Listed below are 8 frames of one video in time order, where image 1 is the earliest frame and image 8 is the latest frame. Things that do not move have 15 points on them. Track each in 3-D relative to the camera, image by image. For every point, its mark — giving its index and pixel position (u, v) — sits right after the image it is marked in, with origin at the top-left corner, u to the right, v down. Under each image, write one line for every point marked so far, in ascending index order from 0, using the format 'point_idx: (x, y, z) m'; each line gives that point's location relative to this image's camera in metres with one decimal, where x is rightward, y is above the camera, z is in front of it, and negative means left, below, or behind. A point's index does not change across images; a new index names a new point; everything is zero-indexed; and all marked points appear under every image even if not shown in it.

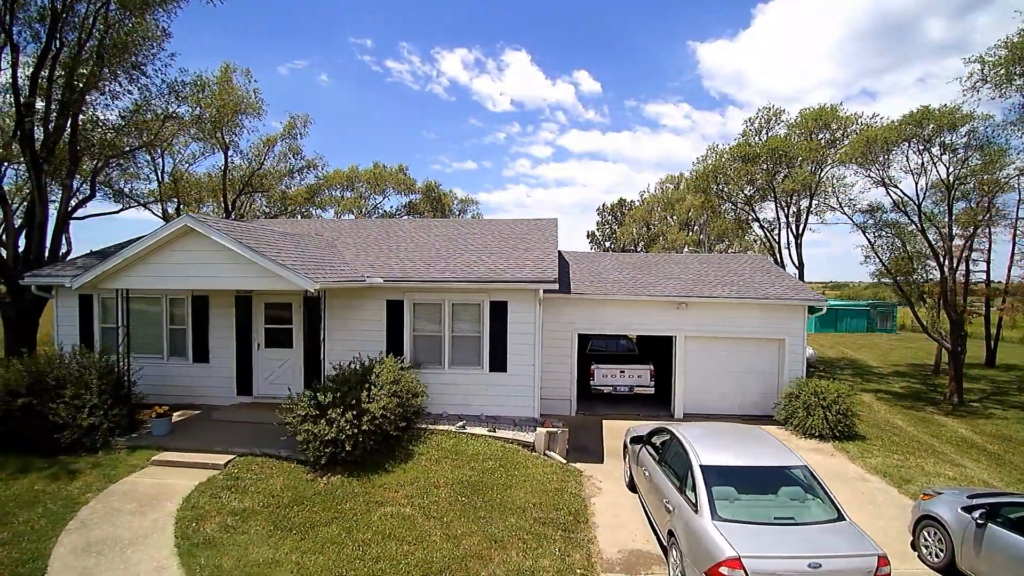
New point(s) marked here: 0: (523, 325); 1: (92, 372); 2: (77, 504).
0: (+0.3, -0.7, +9.3) m
1: (-7.4, -1.5, +8.2) m
2: (-5.9, -2.9, +6.3) m
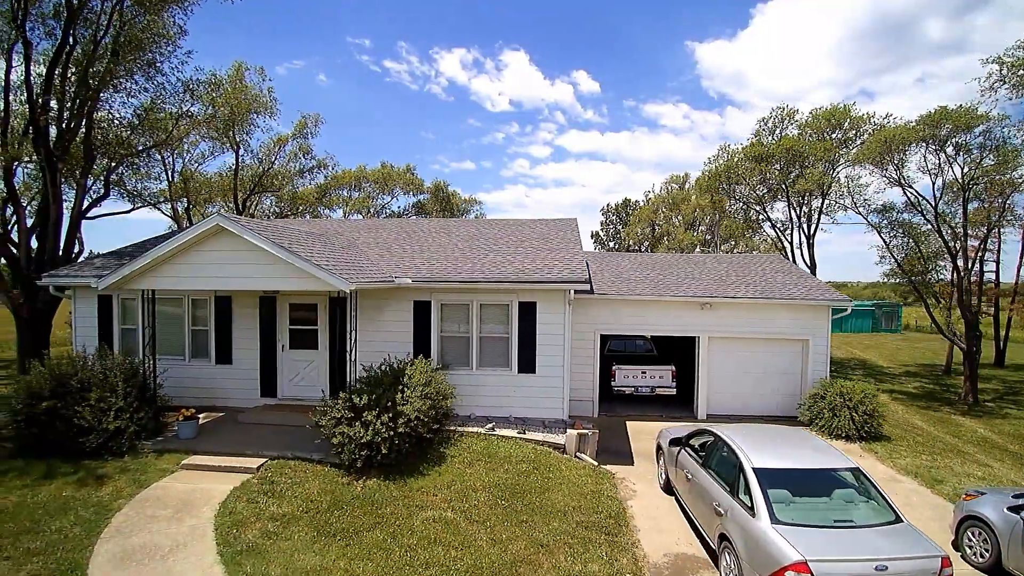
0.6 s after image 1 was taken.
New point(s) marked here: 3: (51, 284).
0: (+0.8, -0.7, +9.2) m
1: (-6.8, -1.5, +8.0) m
2: (-5.3, -3.0, +6.2) m
3: (-9.7, +0.1, +9.9) m
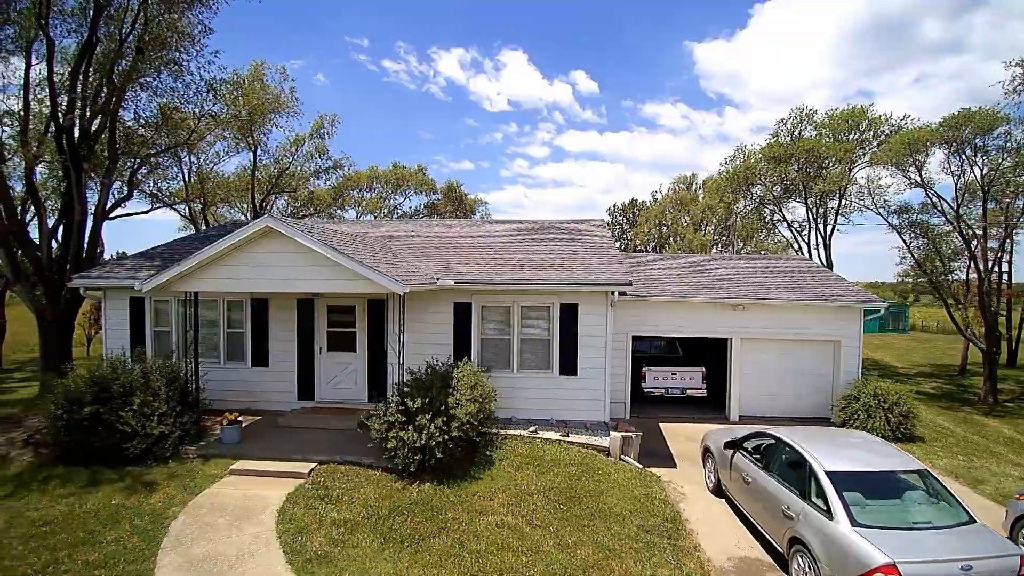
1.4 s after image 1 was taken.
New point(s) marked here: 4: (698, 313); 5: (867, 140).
0: (+1.7, -0.8, +9.2) m
1: (-6.0, -1.5, +7.9) m
2: (-4.5, -3.0, +6.1) m
3: (-8.9, 0.0, +9.7) m
4: (+4.6, -0.6, +11.6) m
5: (+14.4, +5.9, +18.9) m
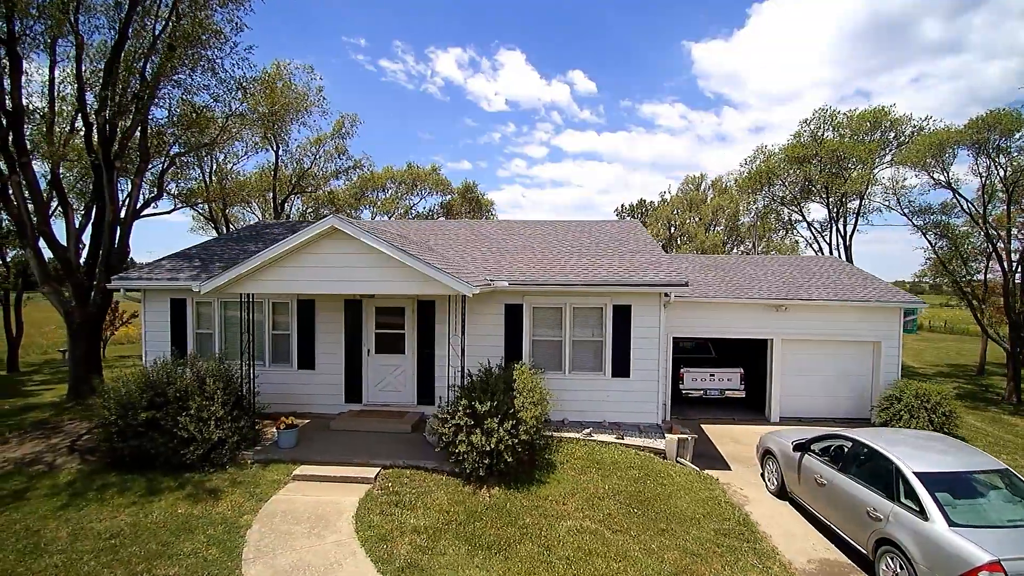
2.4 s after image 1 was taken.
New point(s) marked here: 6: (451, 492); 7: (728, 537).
0: (+2.7, -0.8, +9.1) m
1: (-5.0, -1.5, +7.8) m
2: (-3.5, -3.0, +5.9) m
3: (-7.9, 0.0, +9.5) m
4: (+5.6, -0.6, +11.5) m
5: (+15.3, +5.9, +18.9) m
6: (-0.9, -2.9, +6.8) m
7: (+3.0, -3.4, +6.5) m
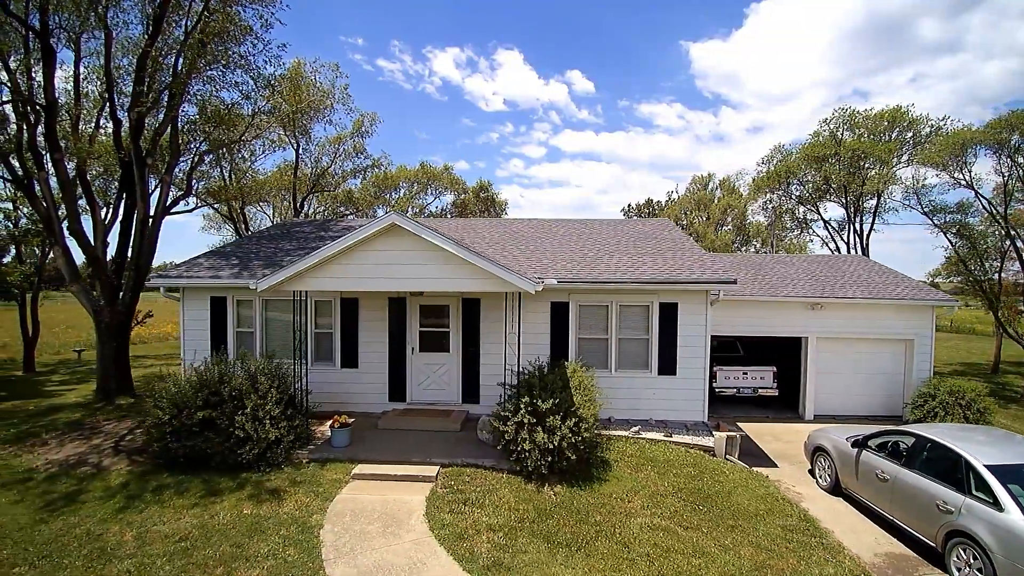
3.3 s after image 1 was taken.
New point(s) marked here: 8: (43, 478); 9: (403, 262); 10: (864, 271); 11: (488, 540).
0: (+3.6, -0.8, +9.1) m
1: (-4.1, -1.5, +7.7) m
2: (-2.5, -3.0, +5.9) m
3: (-7.0, 0.0, +9.4) m
4: (+6.4, -0.6, +11.5) m
5: (+16.1, +6.0, +19.1) m
6: (+0.1, -2.9, +6.7) m
7: (+4.0, -3.4, +6.5) m
8: (-7.4, -3.0, +7.4) m
9: (-1.7, +0.4, +7.2) m
10: (+9.8, +0.5, +13.1) m
11: (-0.3, -3.0, +5.6) m
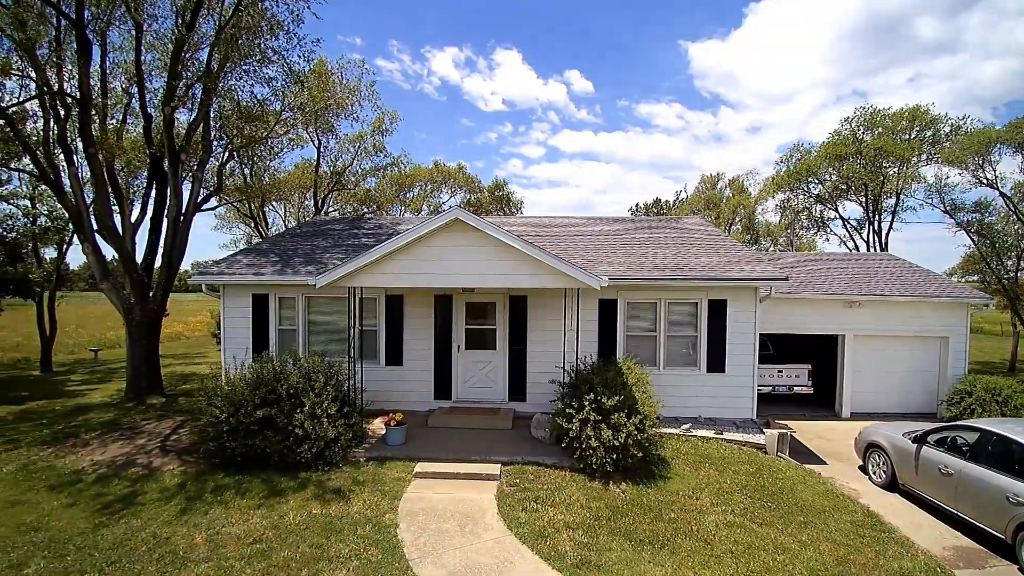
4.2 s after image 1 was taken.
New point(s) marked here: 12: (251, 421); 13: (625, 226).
0: (+4.5, -0.7, +9.1) m
1: (-3.1, -1.4, +7.6) m
2: (-1.6, -2.9, +5.8) m
3: (-6.1, +0.1, +9.3) m
4: (+7.3, -0.5, +11.5) m
5: (+16.9, +6.1, +19.1) m
6: (+1.0, -2.8, +6.6) m
7: (+4.9, -3.3, +6.5) m
8: (-6.5, -3.0, +7.2) m
9: (-0.7, +0.5, +7.1) m
10: (+10.7, +0.6, +13.2) m
11: (+0.7, -3.0, +5.5) m
12: (-4.0, -2.0, +7.1) m
13: (+2.9, +1.7, +12.5) m
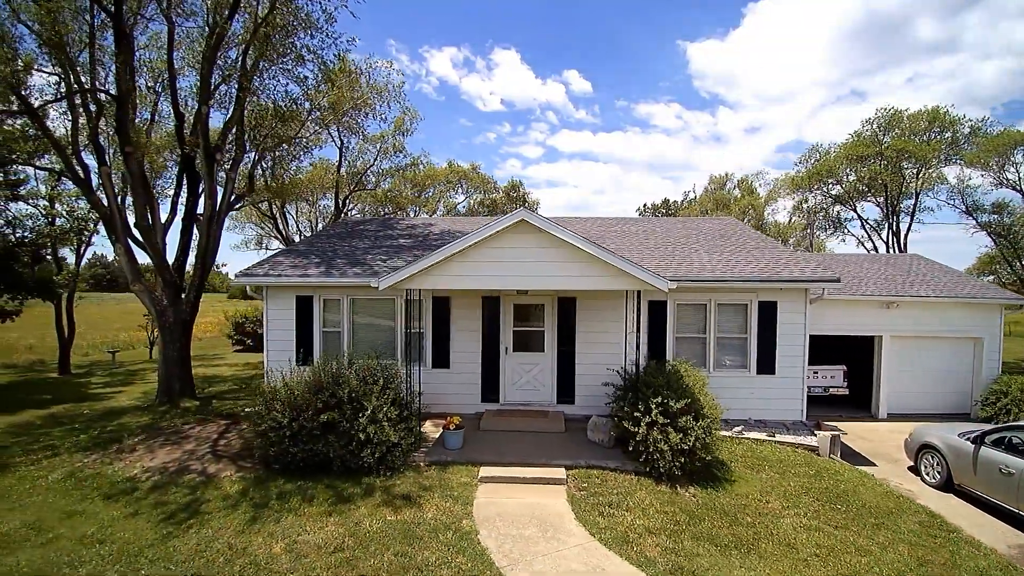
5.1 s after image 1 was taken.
0: (+5.4, -0.7, +9.0) m
1: (-2.1, -1.5, +7.5) m
2: (-0.6, -3.0, +5.7) m
3: (-5.2, 0.0, +9.2) m
4: (+8.3, -0.5, +11.6) m
5: (+17.8, +6.1, +19.2) m
6: (+2.0, -2.9, +6.6) m
7: (+5.9, -3.4, +6.5) m
8: (-5.5, -3.0, +7.1) m
9: (+0.2, +0.4, +7.1) m
10: (+11.6, +0.5, +13.2) m
11: (+1.7, -3.0, +5.5) m
12: (-3.0, -2.0, +7.0) m
13: (+3.9, +1.6, +12.5) m
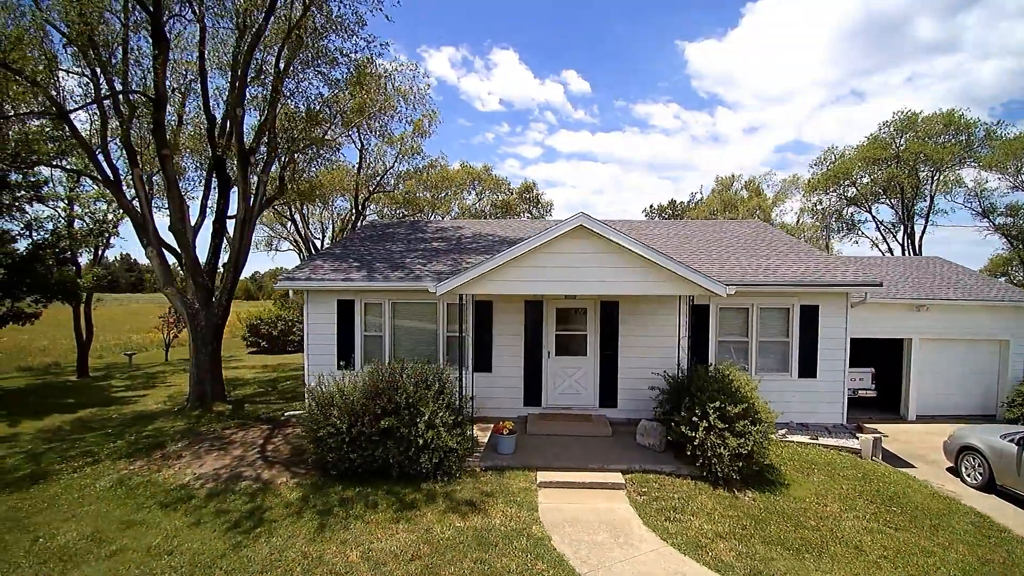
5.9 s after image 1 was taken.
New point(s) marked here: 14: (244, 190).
0: (+6.3, -0.8, +9.1) m
1: (-1.3, -1.6, +7.5) m
2: (+0.3, -3.0, +5.7) m
3: (-4.3, 0.0, +9.2) m
4: (+9.1, -0.6, +11.7) m
5: (+18.5, +6.0, +19.4) m
6: (+2.8, -3.0, +6.6) m
7: (+6.7, -3.4, +6.6) m
8: (-4.6, -3.1, +7.1) m
9: (+1.1, +0.3, +7.1) m
10: (+12.4, +0.5, +13.3) m
11: (+2.5, -3.1, +5.5) m
12: (-2.1, -2.1, +7.0) m
13: (+4.7, +1.5, +12.5) m
14: (-6.5, +2.3, +11.3) m
